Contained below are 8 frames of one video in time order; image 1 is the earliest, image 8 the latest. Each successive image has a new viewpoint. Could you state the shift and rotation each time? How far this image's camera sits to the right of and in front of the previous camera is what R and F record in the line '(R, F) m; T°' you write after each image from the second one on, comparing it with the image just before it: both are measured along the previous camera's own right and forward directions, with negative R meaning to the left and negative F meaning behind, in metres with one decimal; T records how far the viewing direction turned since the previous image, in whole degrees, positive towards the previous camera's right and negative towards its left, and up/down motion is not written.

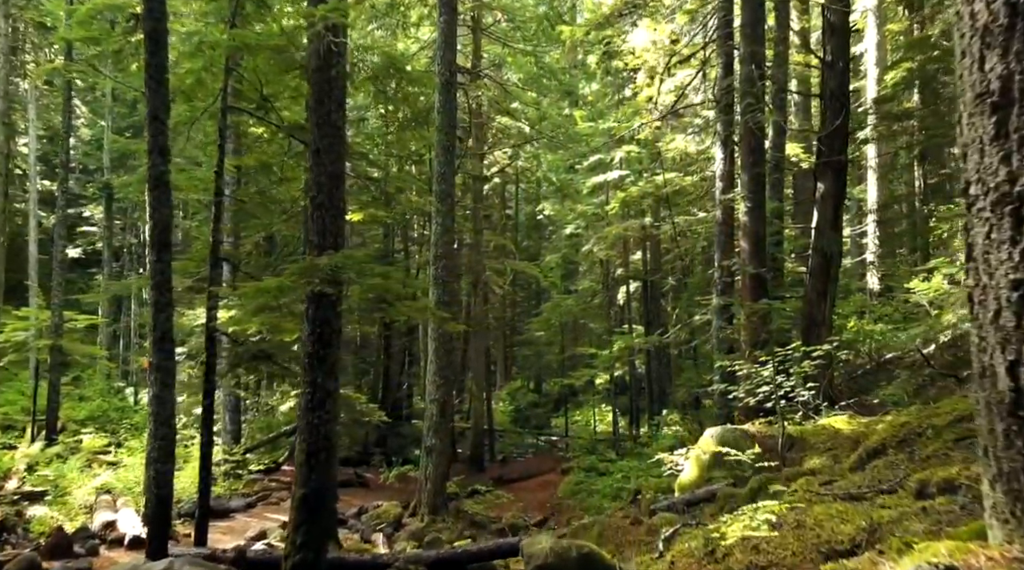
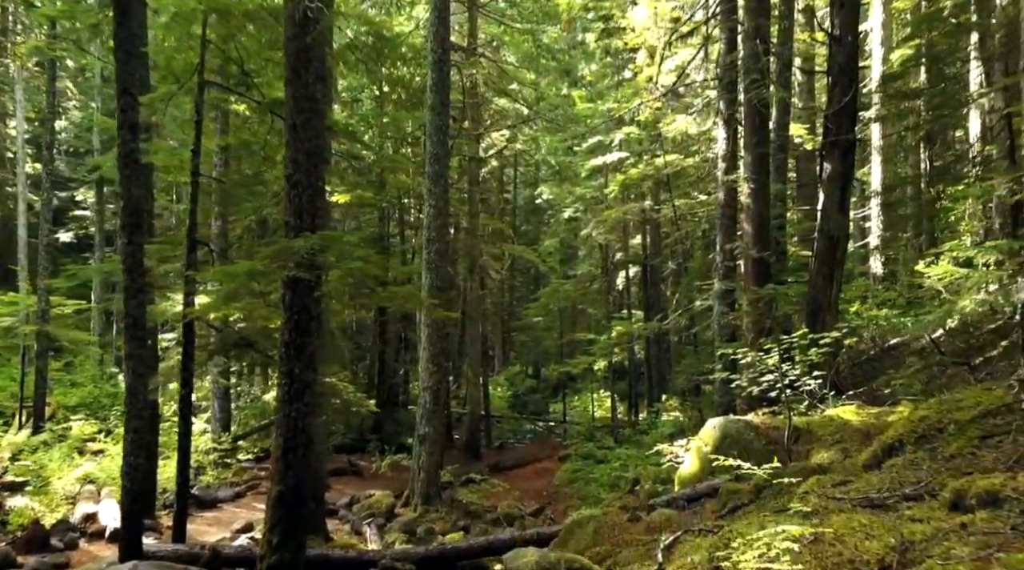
(+0.1, +0.5) m; 0°
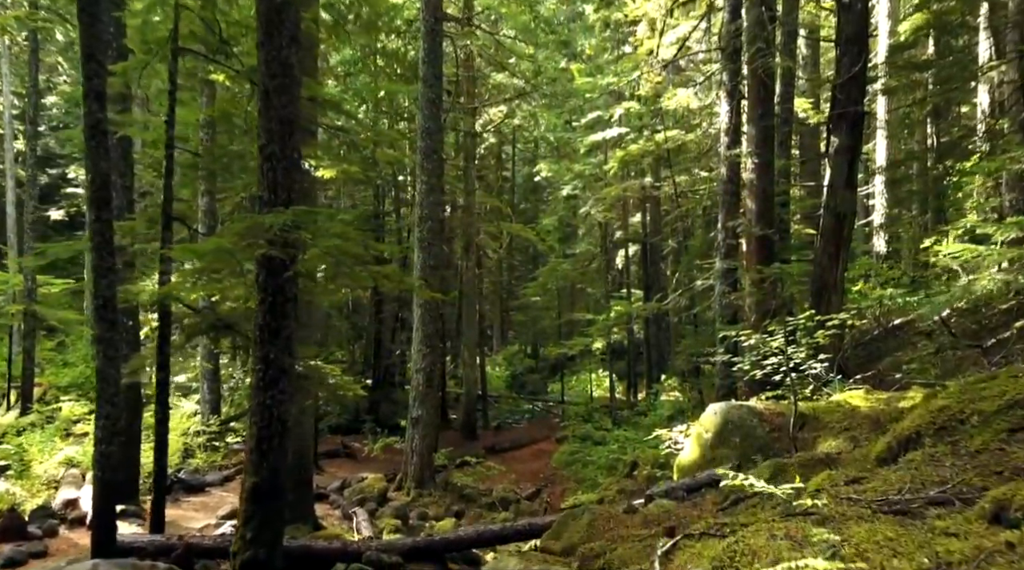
(+0.1, +0.5) m; 0°
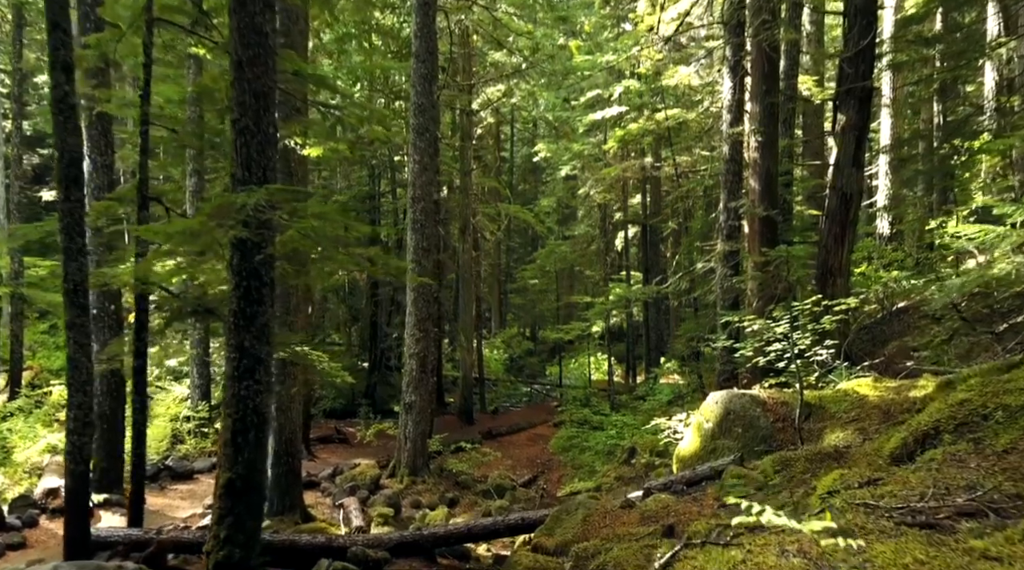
(+0.1, +0.5) m; 0°
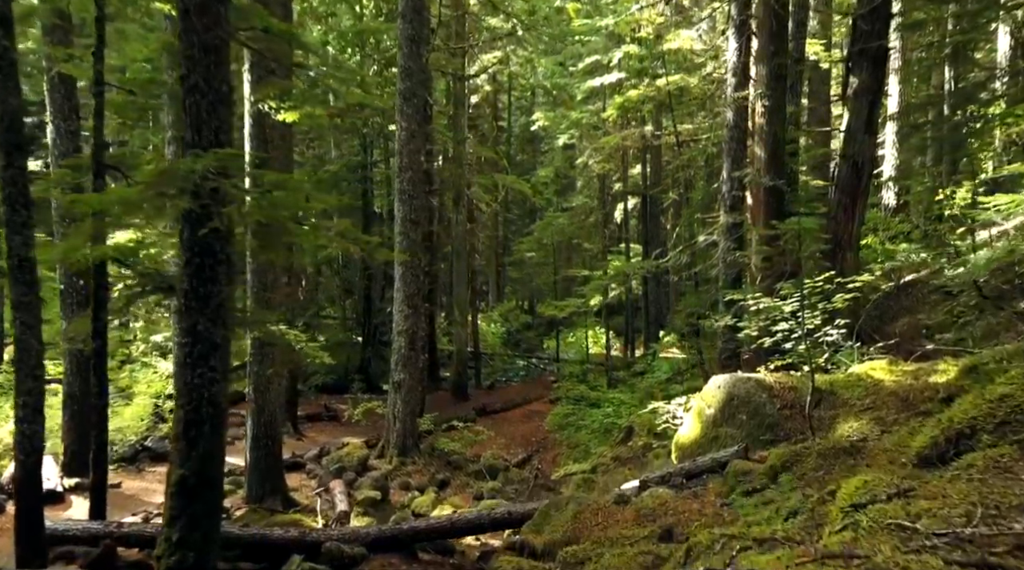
(+0.1, +0.7) m; 0°
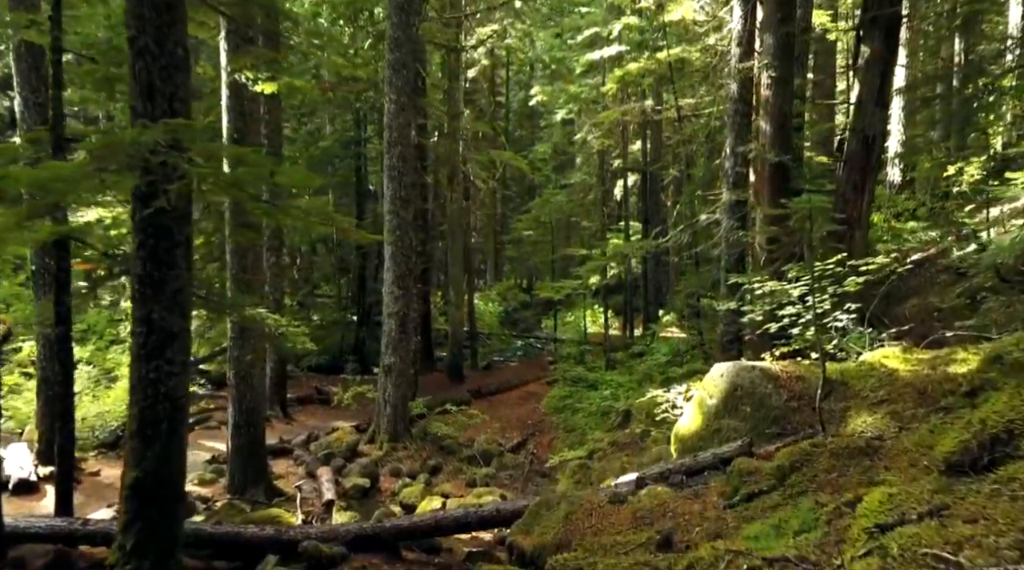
(+0.1, +0.6) m; 0°
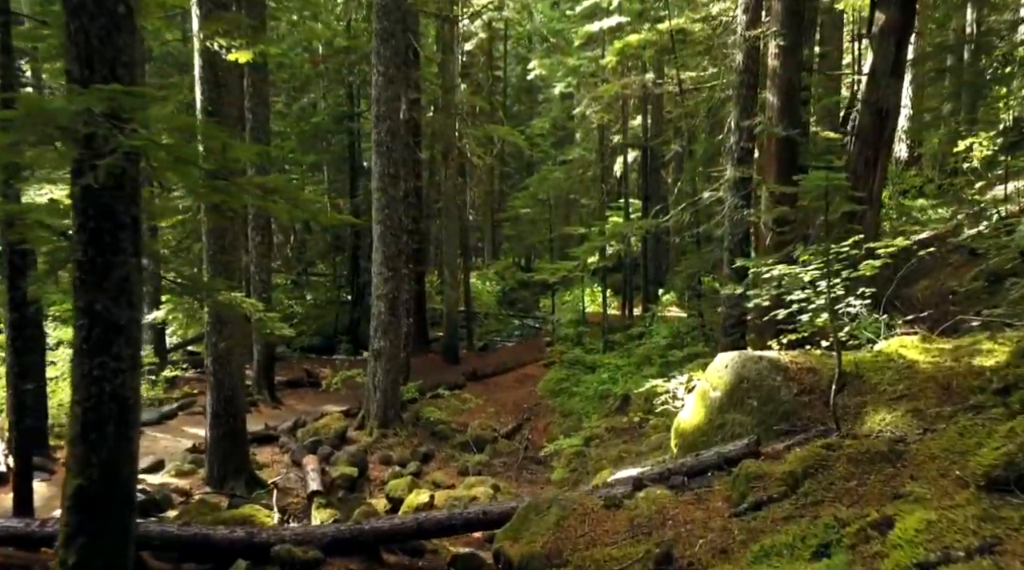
(+0.1, +0.6) m; 0°
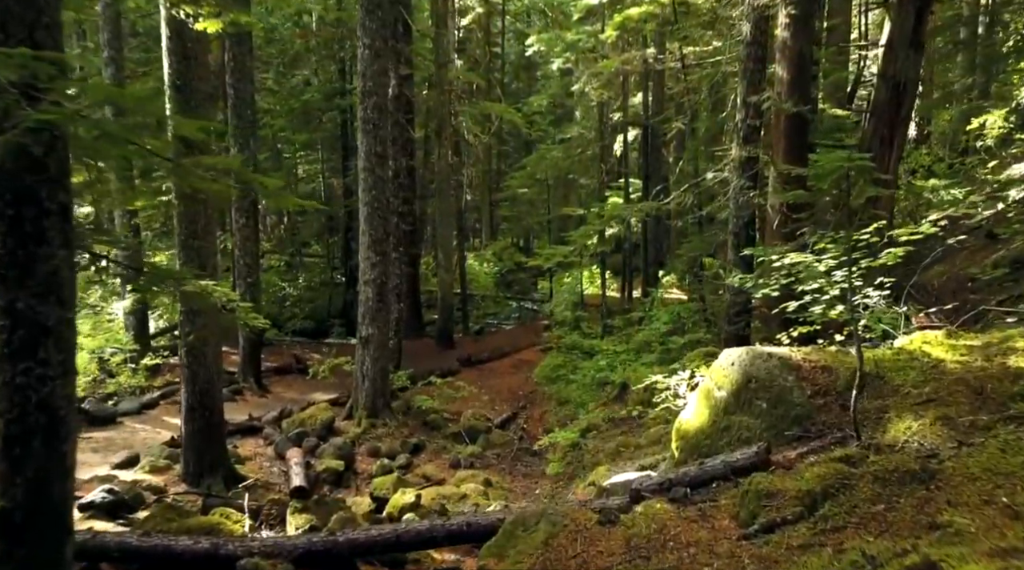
(+0.1, +0.7) m; 0°
